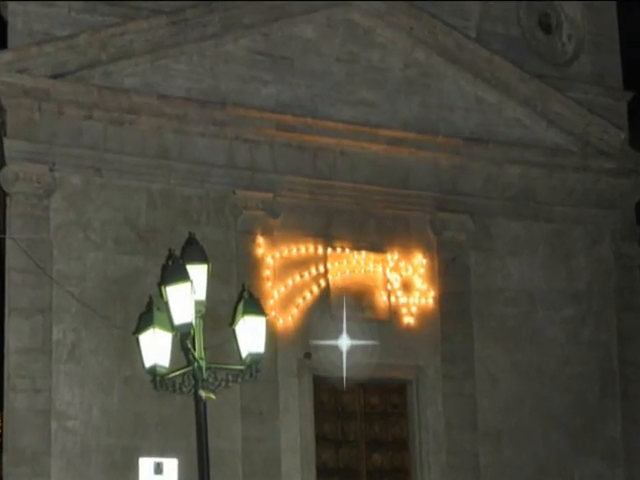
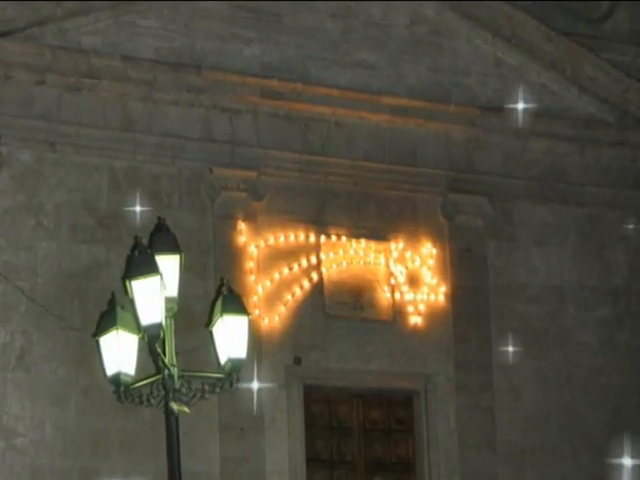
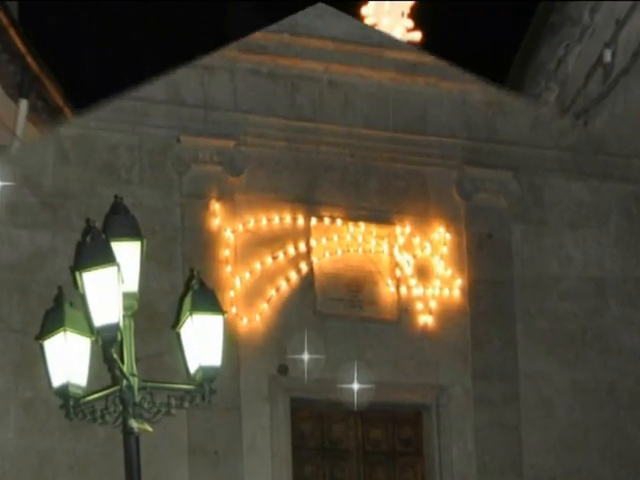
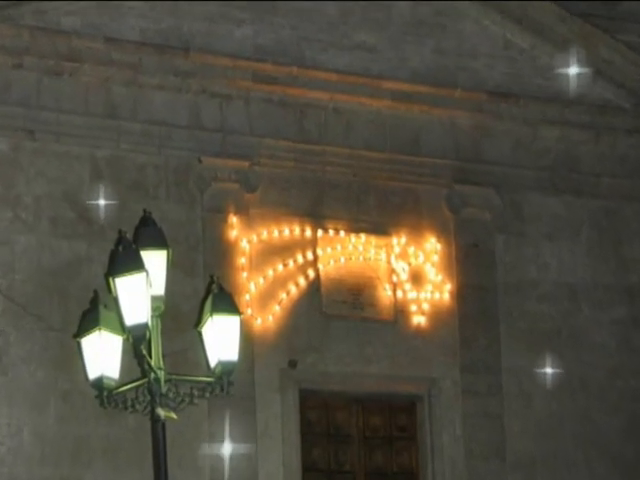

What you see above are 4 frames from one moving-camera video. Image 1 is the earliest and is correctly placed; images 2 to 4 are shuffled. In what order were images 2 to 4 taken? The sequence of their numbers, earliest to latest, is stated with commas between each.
2, 4, 3
